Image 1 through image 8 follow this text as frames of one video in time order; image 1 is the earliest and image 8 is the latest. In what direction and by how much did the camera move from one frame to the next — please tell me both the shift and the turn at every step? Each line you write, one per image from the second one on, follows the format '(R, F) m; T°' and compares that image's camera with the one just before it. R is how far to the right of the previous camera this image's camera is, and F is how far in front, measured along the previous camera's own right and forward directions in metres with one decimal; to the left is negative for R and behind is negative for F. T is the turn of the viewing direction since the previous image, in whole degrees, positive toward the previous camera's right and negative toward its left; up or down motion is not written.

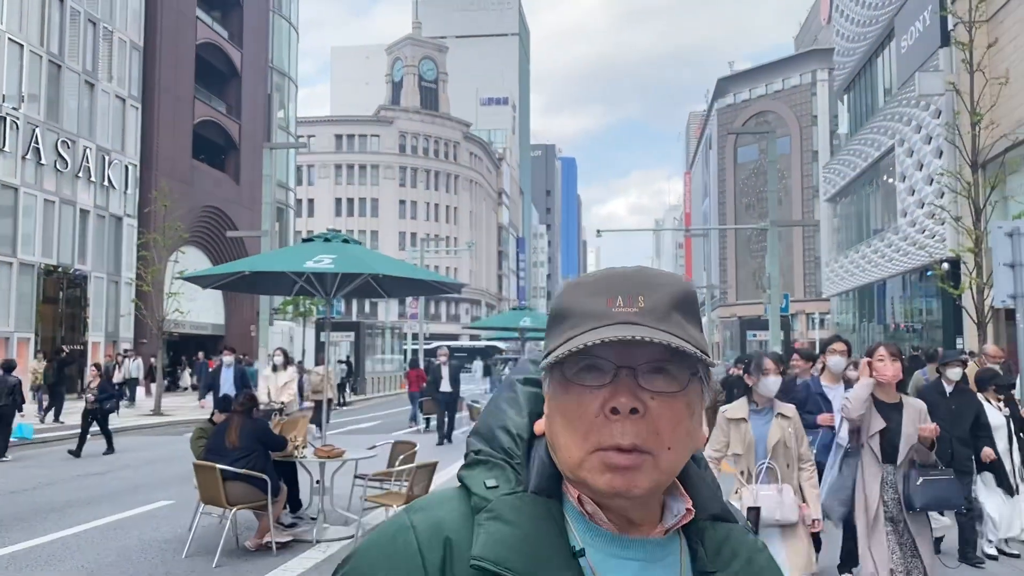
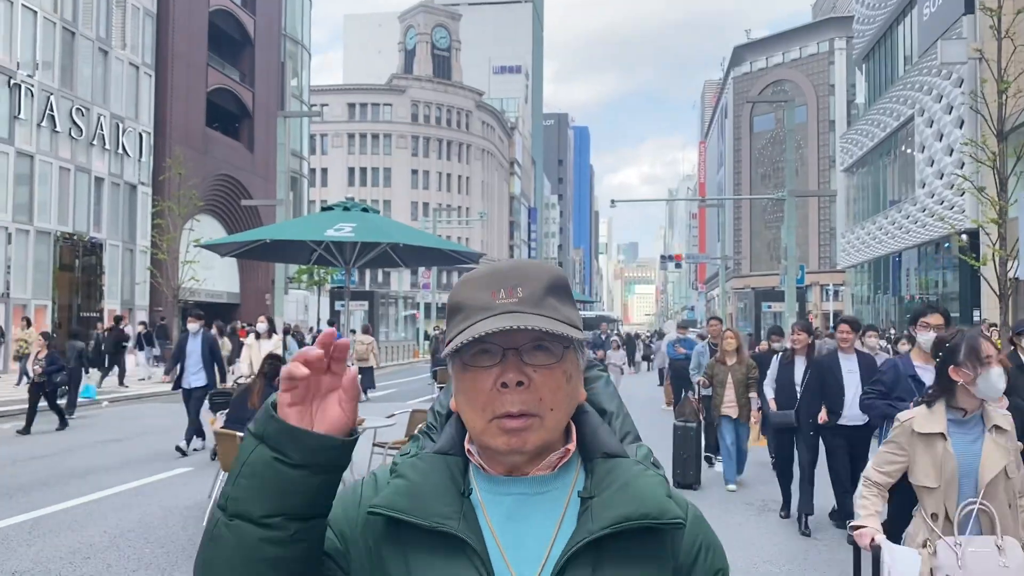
(-0.1, +0.1) m; -1°
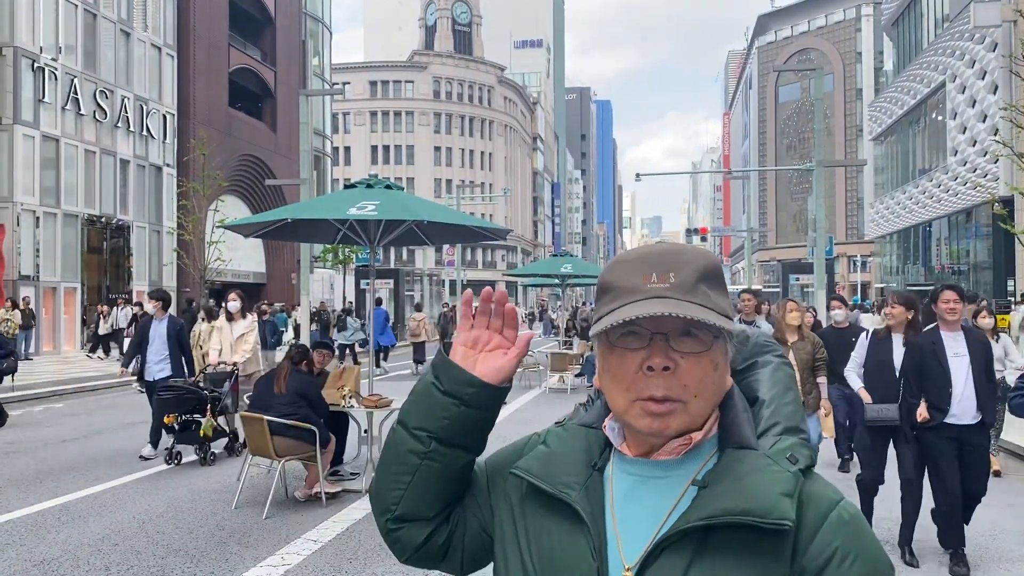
(0.0, +0.1) m; -2°
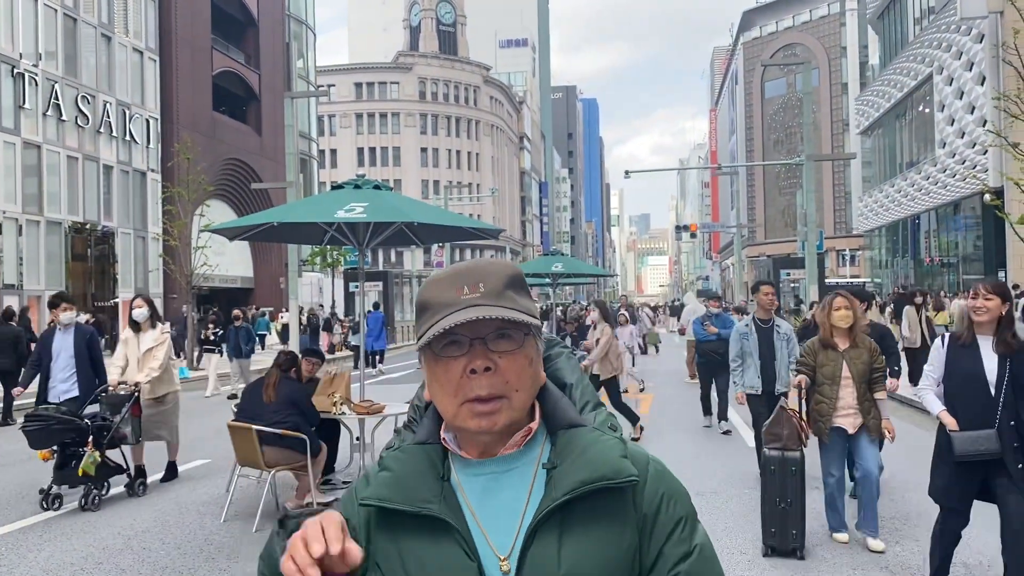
(0.0, +0.2) m; +1°
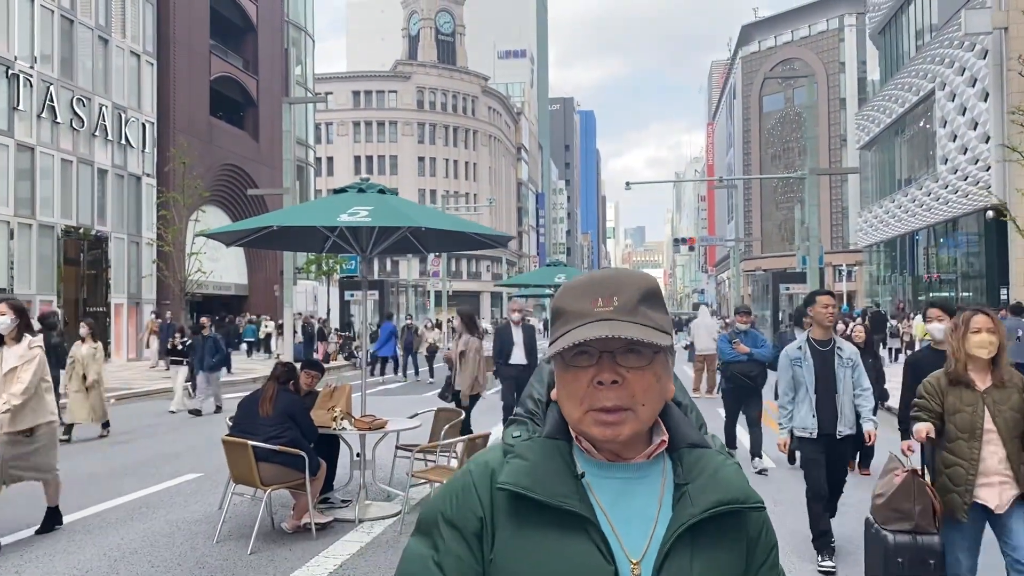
(-0.1, +0.3) m; 0°
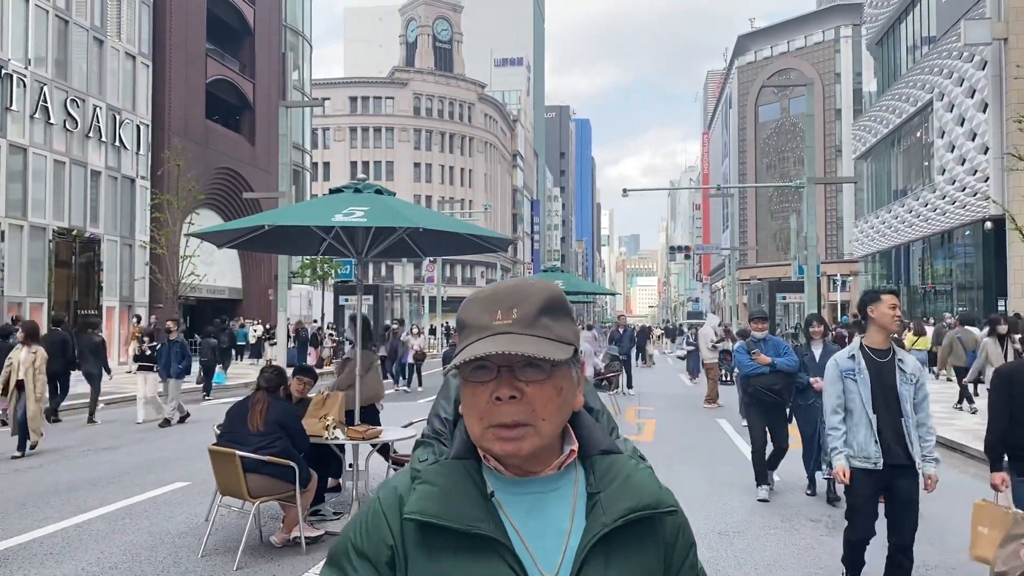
(0.0, +0.2) m; 0°
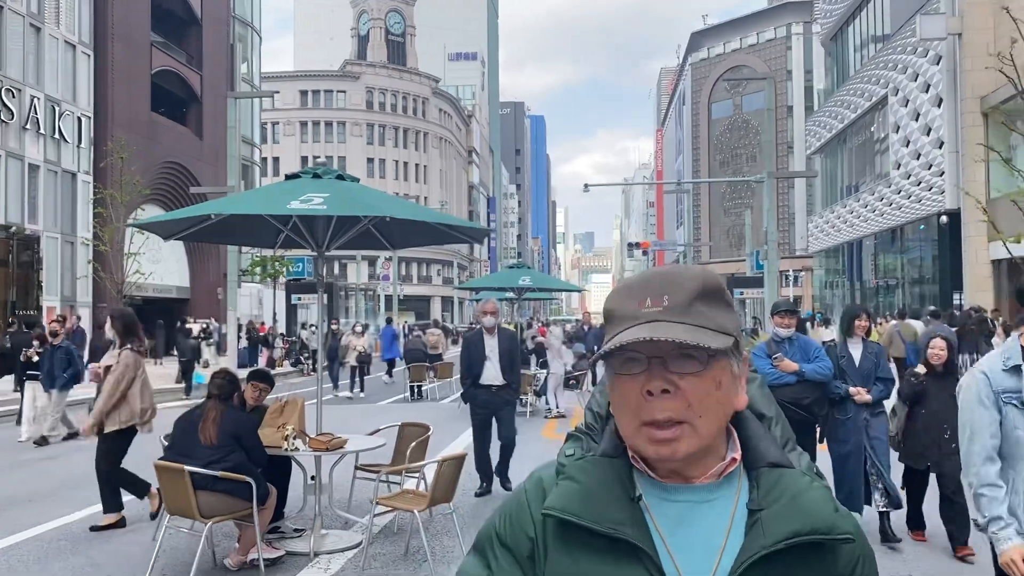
(-0.2, +0.6) m; +3°
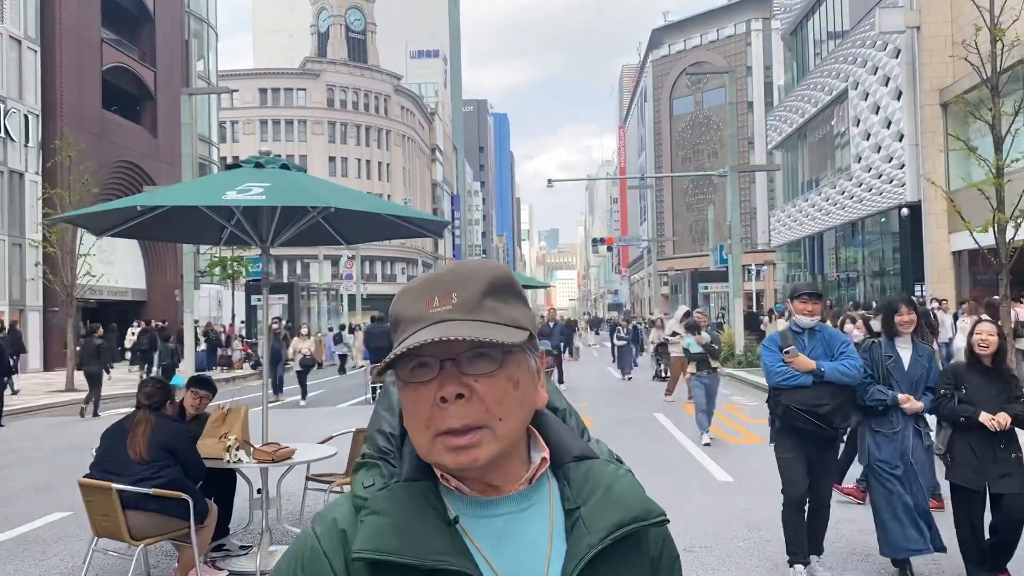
(0.0, +0.4) m; +2°
